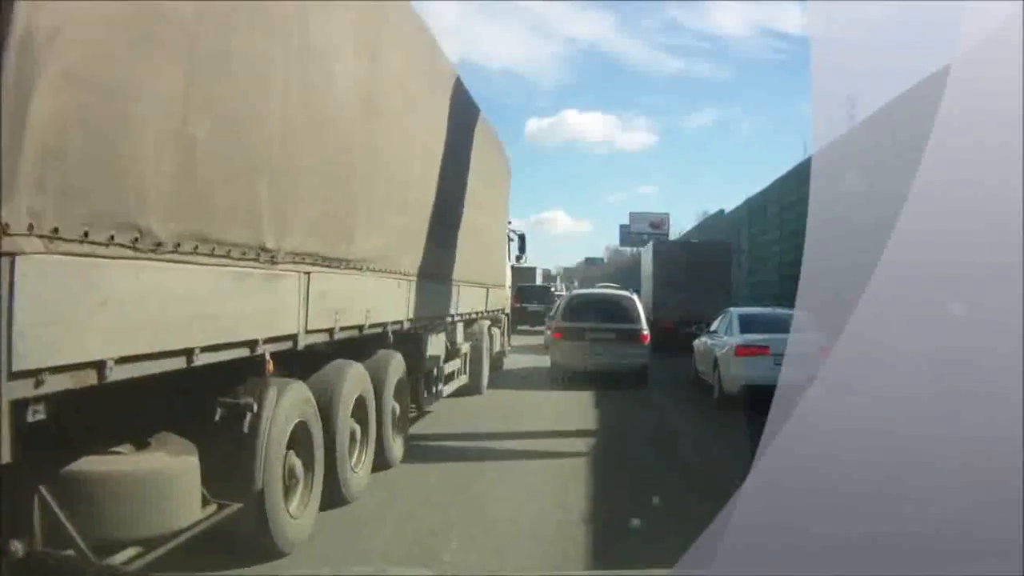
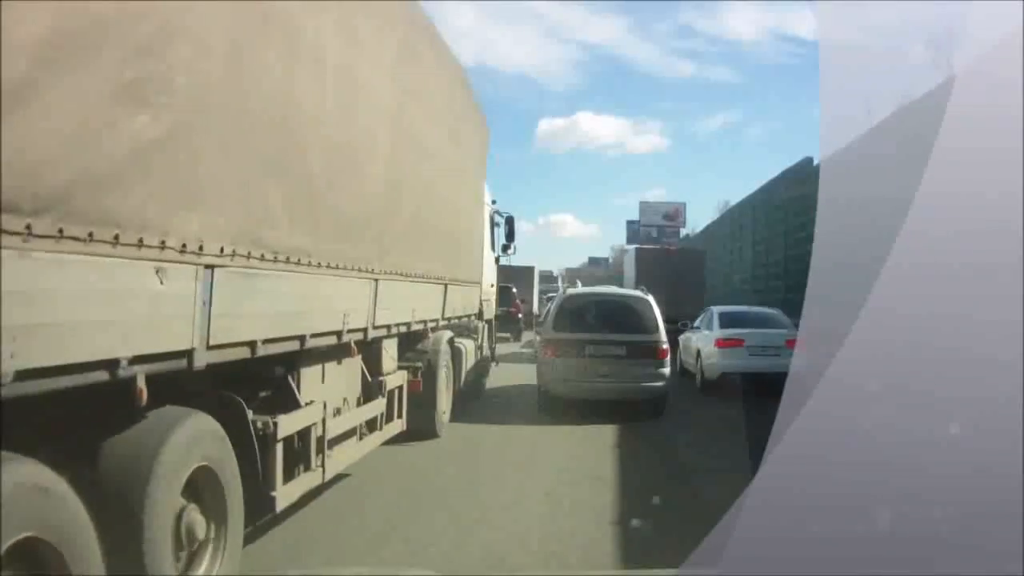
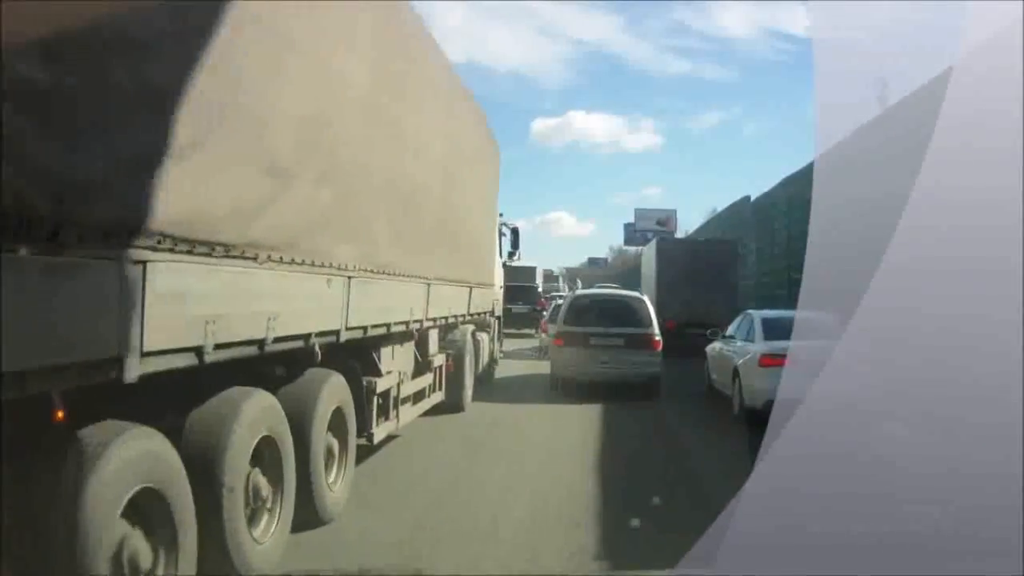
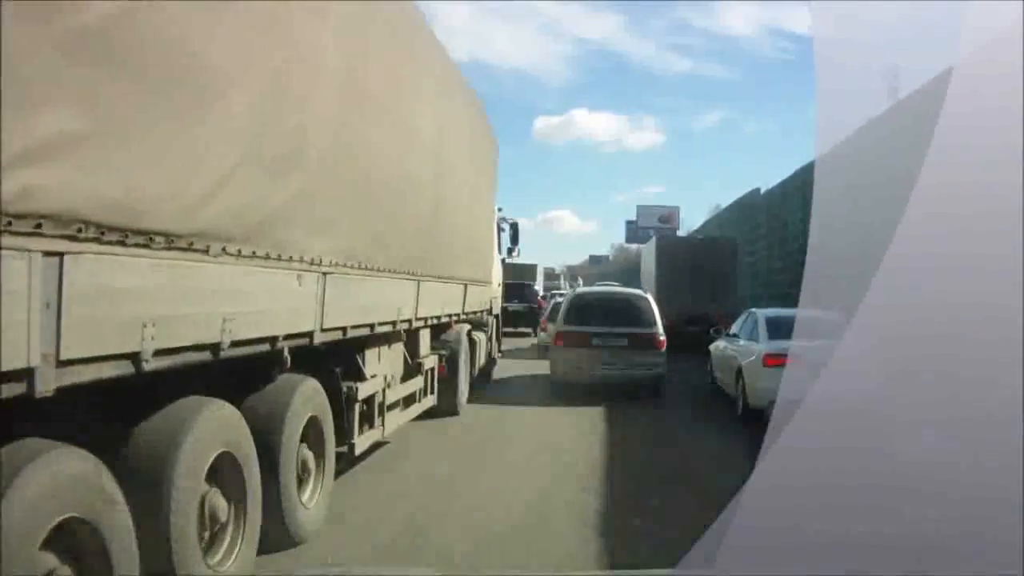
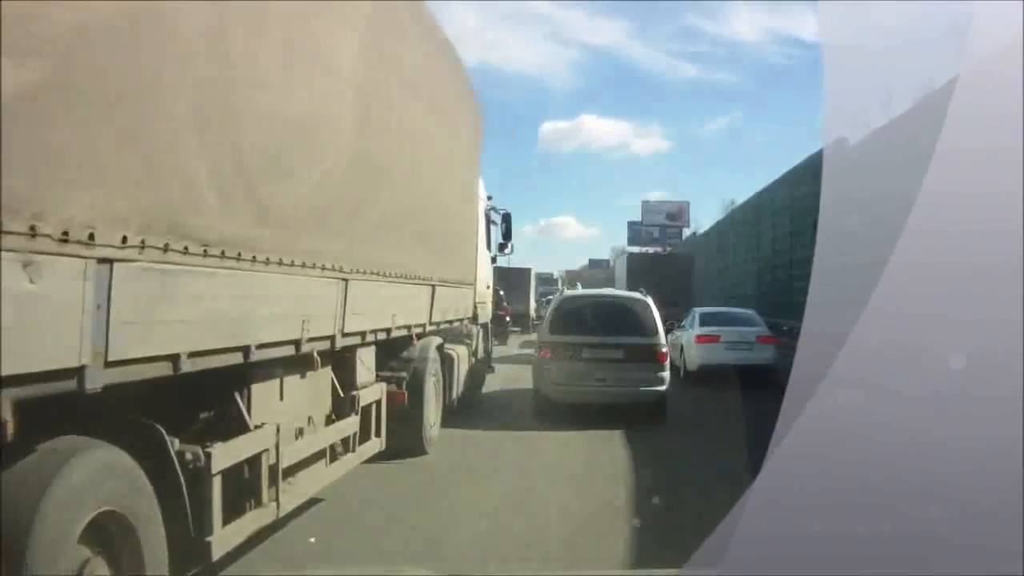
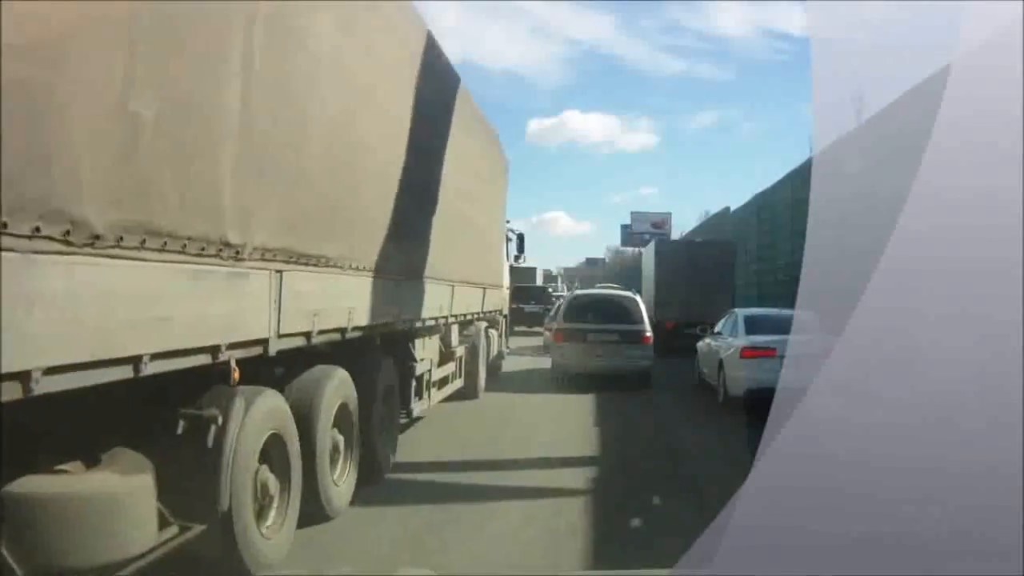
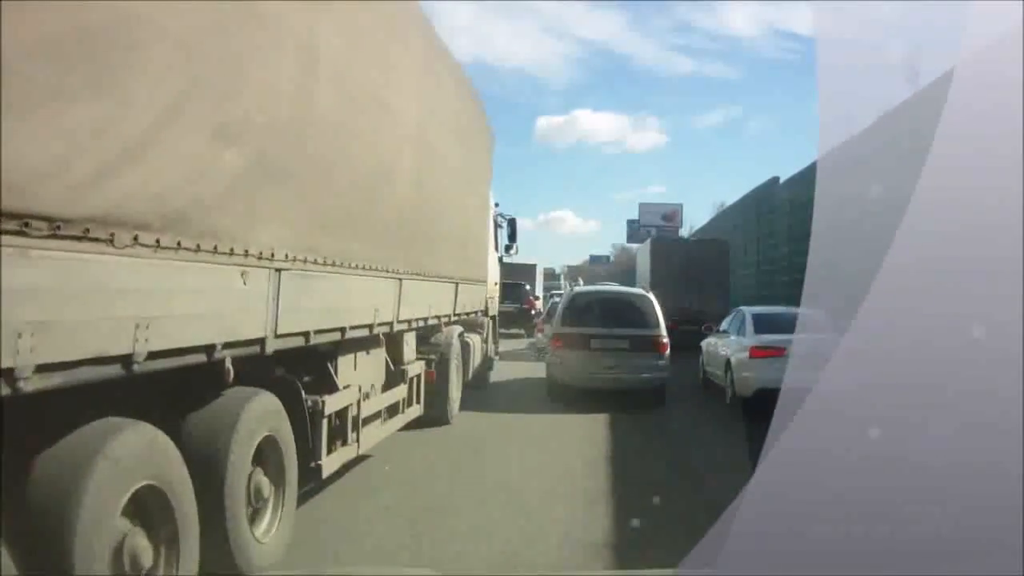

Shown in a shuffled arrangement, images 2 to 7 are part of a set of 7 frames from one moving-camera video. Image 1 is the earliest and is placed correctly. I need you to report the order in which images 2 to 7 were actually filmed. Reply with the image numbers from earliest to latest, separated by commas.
6, 3, 4, 7, 2, 5
